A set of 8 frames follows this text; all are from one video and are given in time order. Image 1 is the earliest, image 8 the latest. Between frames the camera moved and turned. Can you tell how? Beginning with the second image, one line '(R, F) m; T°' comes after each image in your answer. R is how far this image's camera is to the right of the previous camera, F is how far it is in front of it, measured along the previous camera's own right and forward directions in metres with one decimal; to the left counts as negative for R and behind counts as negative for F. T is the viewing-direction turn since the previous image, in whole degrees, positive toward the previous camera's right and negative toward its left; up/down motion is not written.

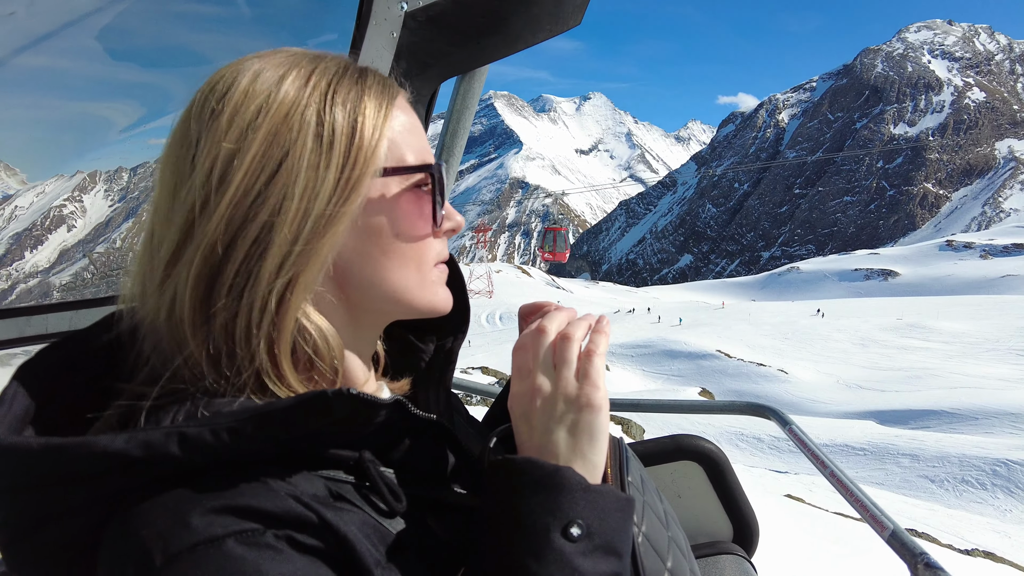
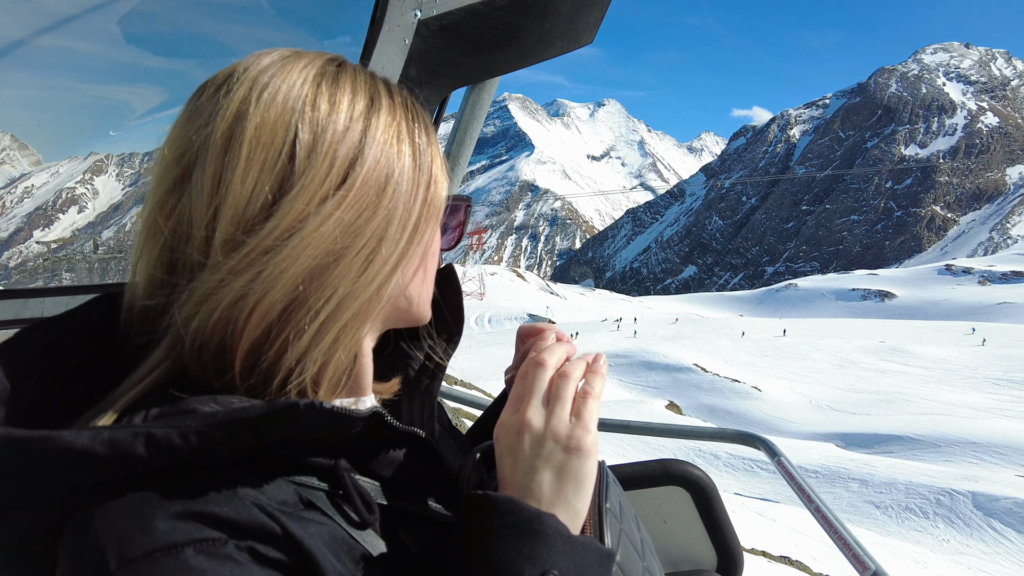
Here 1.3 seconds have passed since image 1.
(+0.1, 0.0) m; 0°
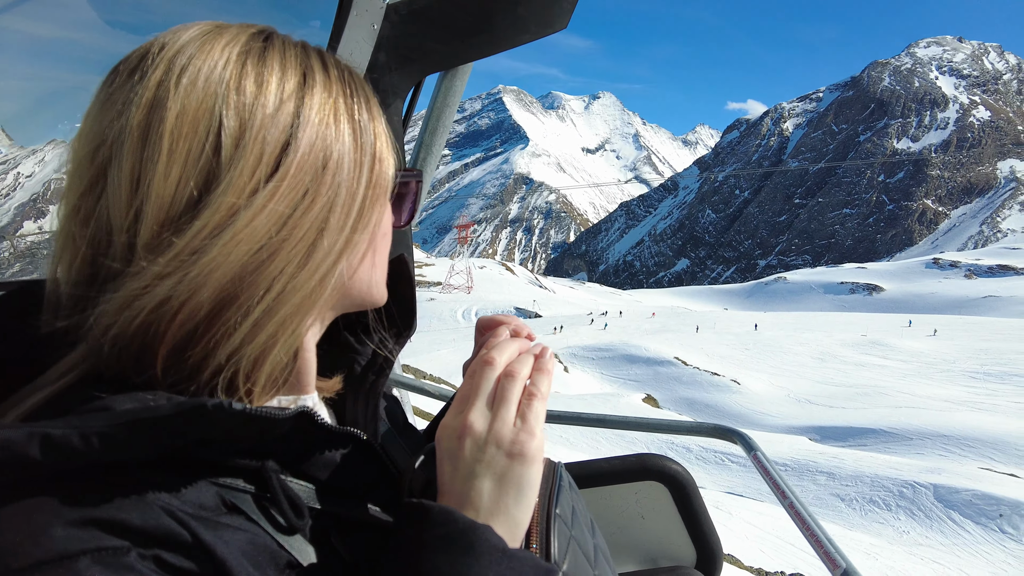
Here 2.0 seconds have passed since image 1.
(+0.4, +0.1) m; +1°
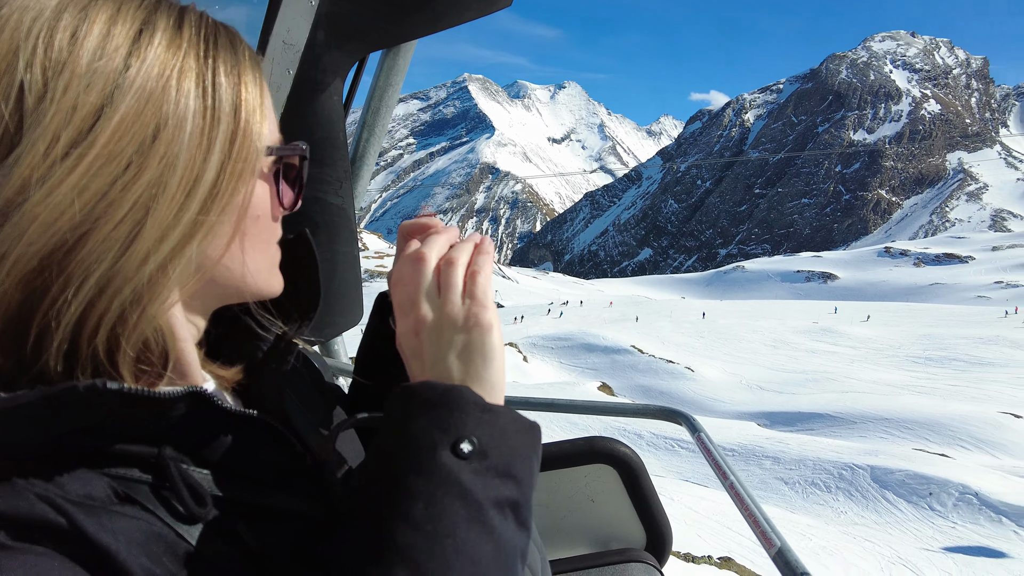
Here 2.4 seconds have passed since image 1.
(+0.4, 0.0) m; +3°
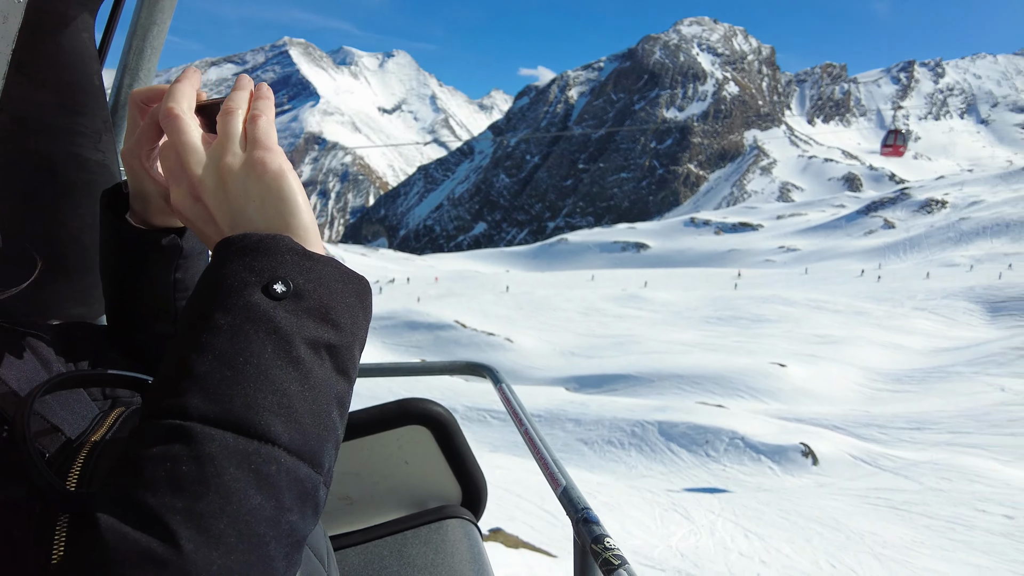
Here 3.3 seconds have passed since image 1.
(+0.8, 0.0) m; +14°
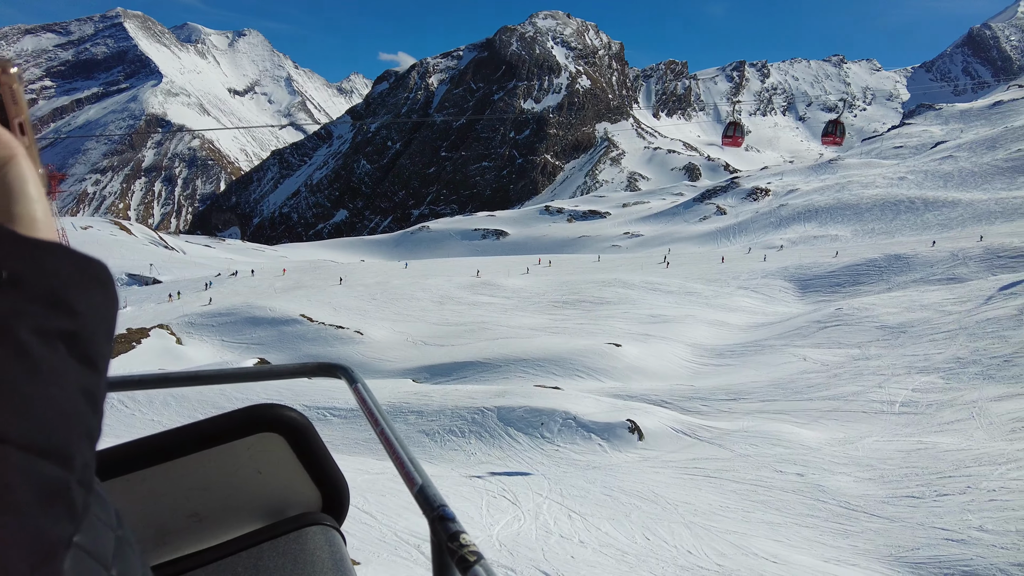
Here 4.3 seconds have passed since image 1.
(+0.7, 0.0) m; +12°
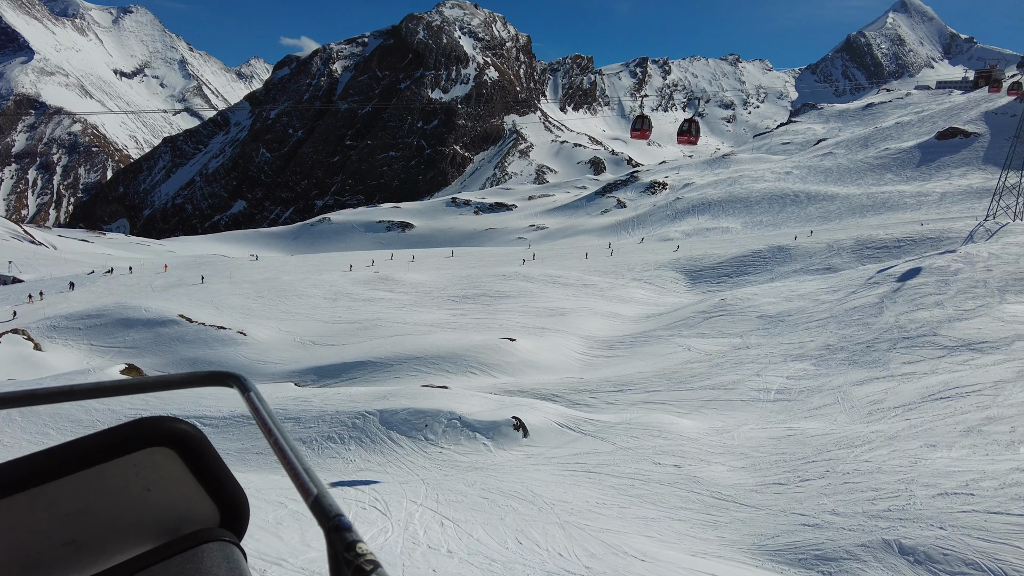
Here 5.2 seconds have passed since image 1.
(+0.7, +0.3) m; +8°
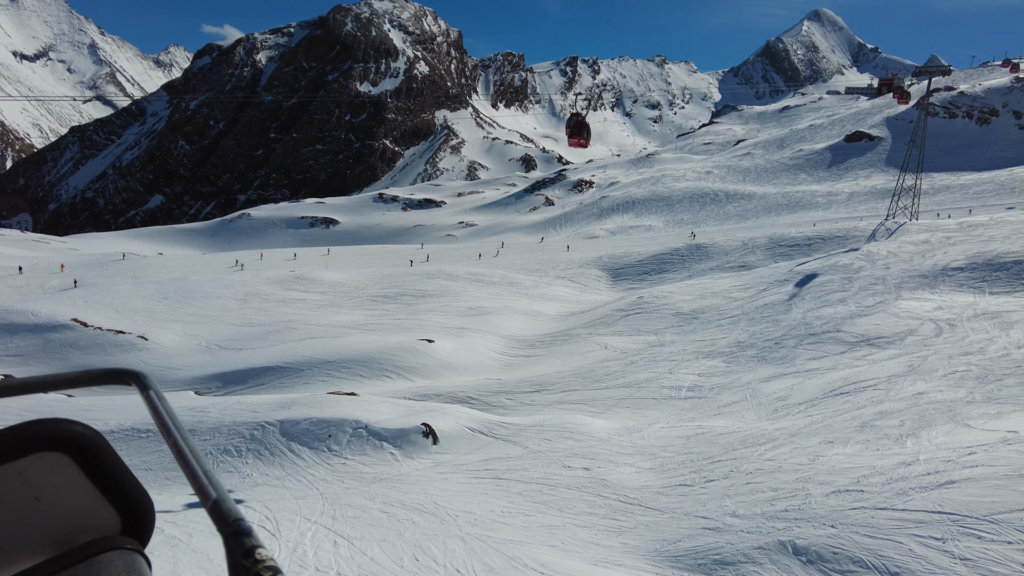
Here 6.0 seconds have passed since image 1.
(+0.5, +0.3) m; +6°
